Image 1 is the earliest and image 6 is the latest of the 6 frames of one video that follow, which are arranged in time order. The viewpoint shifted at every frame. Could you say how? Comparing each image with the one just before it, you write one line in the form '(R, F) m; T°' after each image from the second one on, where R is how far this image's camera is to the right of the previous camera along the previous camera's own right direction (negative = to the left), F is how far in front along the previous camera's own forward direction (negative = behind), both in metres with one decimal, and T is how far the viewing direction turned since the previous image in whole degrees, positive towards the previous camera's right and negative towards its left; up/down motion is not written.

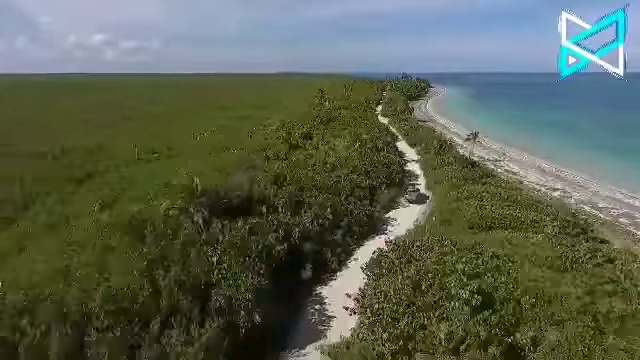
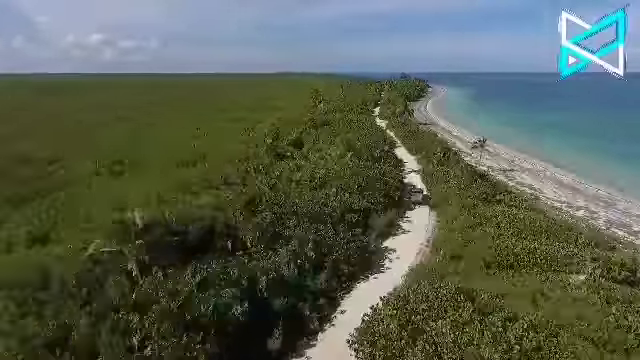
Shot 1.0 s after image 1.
(+0.6, +4.6) m; 0°
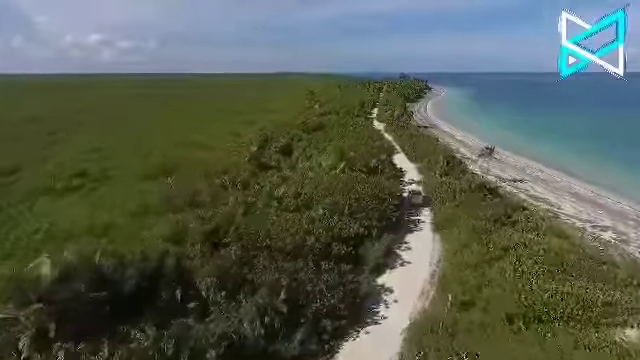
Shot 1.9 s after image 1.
(+0.6, +4.0) m; 0°
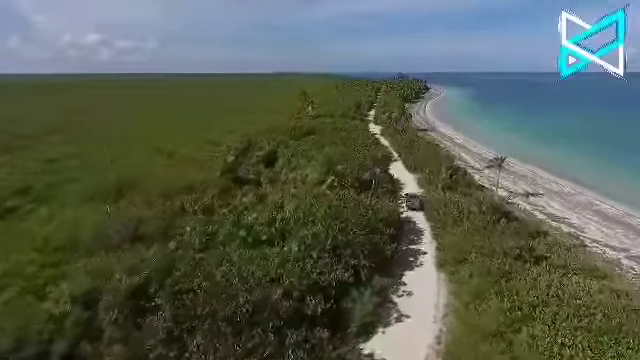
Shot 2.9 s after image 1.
(+0.8, +4.5) m; 0°
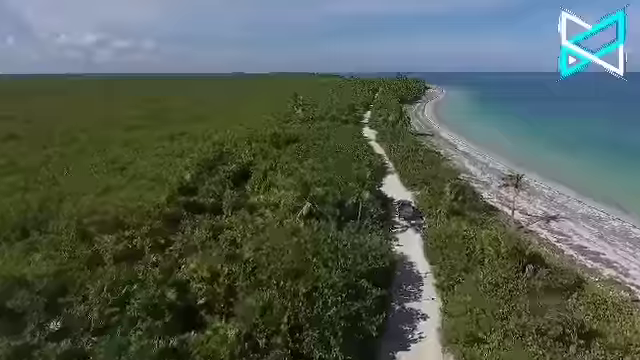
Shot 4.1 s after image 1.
(+1.0, +5.6) m; 0°
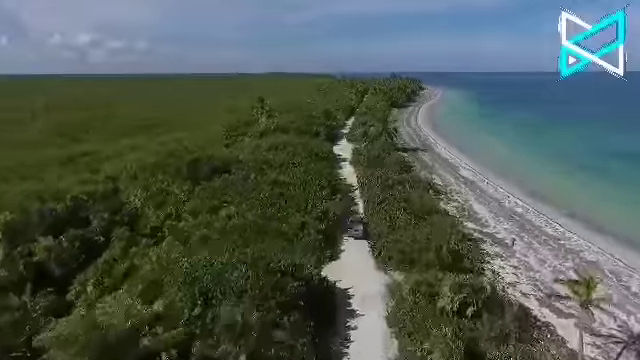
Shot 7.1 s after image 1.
(+3.0, +13.2) m; 0°
